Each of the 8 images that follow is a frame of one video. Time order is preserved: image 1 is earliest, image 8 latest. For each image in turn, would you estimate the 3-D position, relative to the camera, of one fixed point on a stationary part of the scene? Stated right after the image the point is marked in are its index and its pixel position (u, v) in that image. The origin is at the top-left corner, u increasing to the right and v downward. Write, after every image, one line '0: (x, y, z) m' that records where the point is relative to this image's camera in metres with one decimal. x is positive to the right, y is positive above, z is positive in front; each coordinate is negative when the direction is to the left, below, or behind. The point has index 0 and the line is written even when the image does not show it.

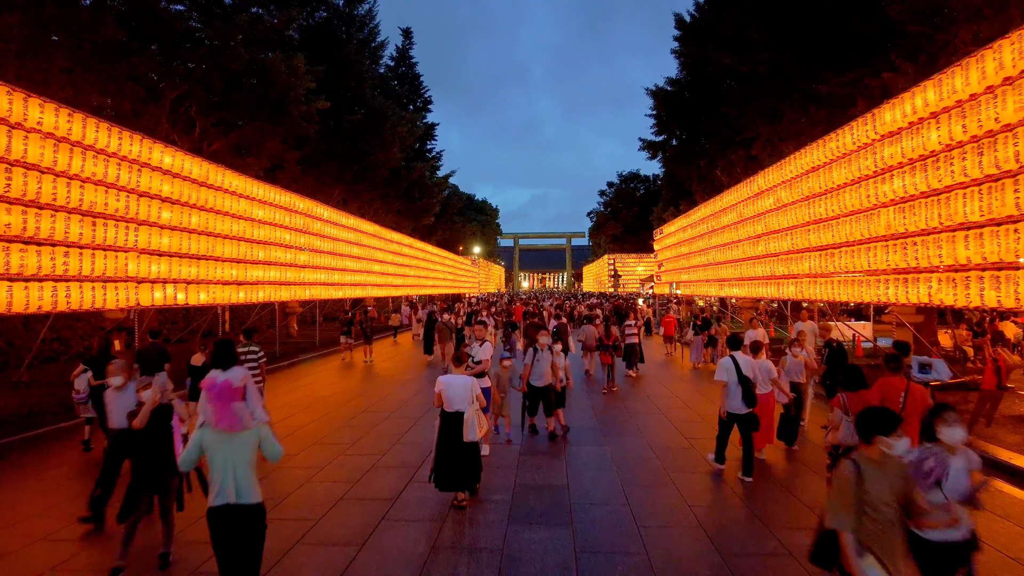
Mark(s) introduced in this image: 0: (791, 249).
0: (+5.6, +0.8, +11.4) m
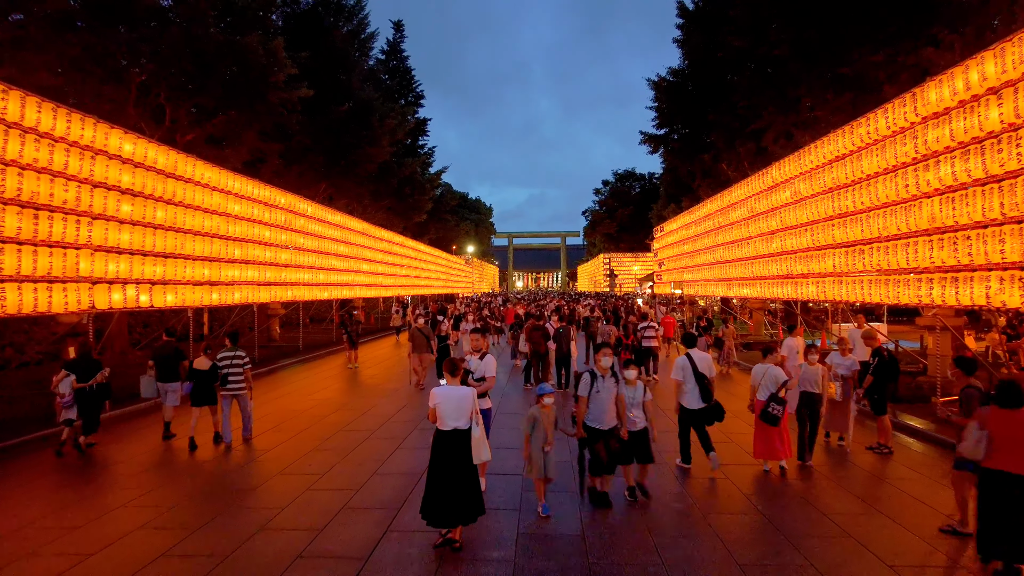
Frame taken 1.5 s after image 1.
0: (+5.5, +0.8, +10.6) m
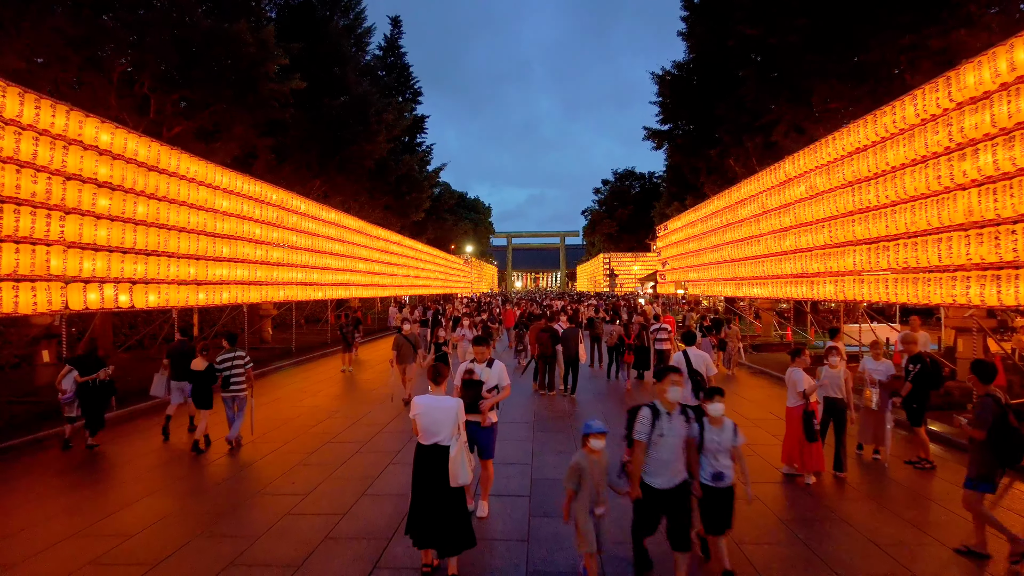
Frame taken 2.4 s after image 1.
0: (+5.6, +0.8, +10.0) m
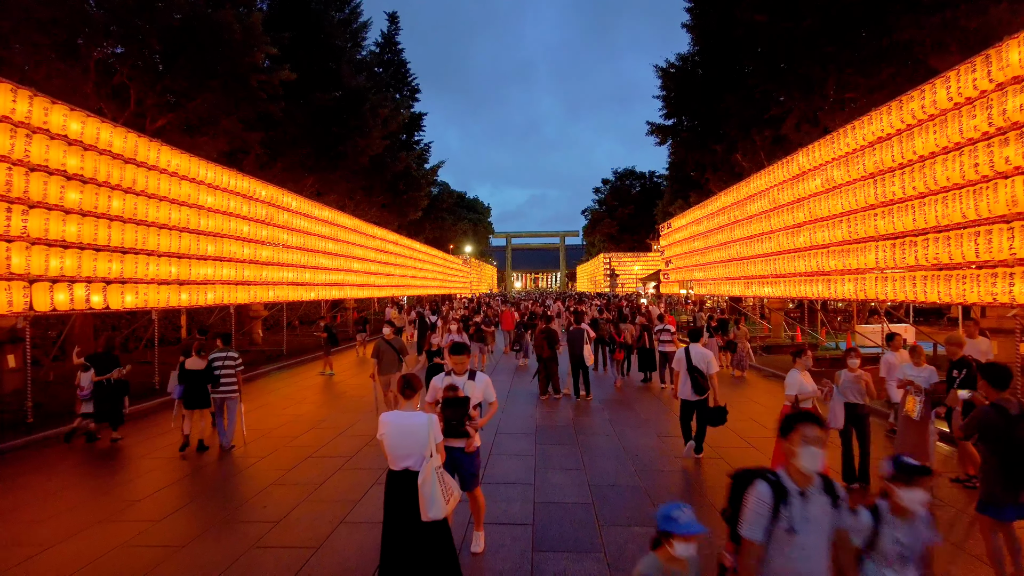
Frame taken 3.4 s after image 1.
0: (+5.6, +0.8, +9.5) m
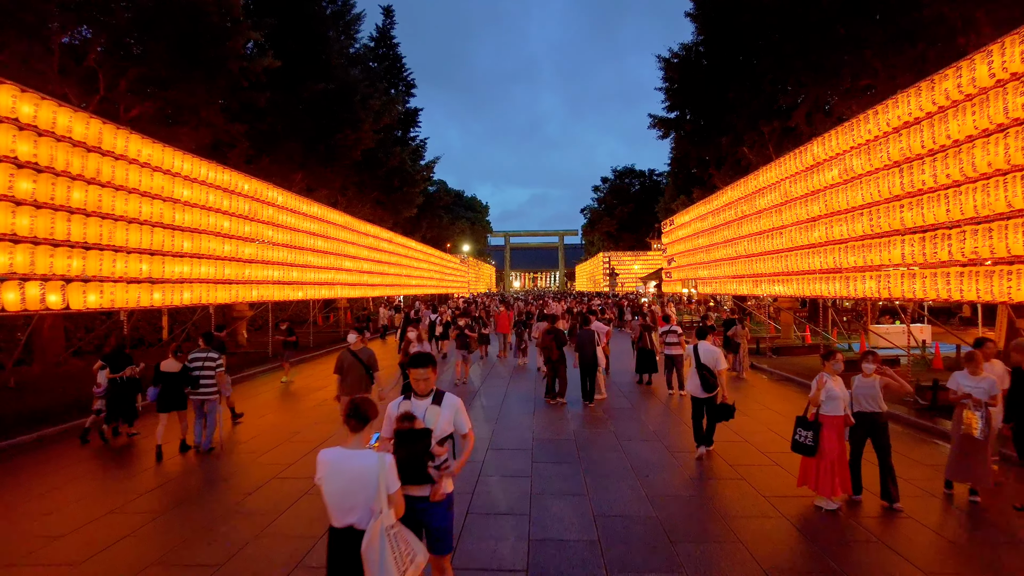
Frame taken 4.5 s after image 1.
0: (+5.5, +0.8, +8.8) m
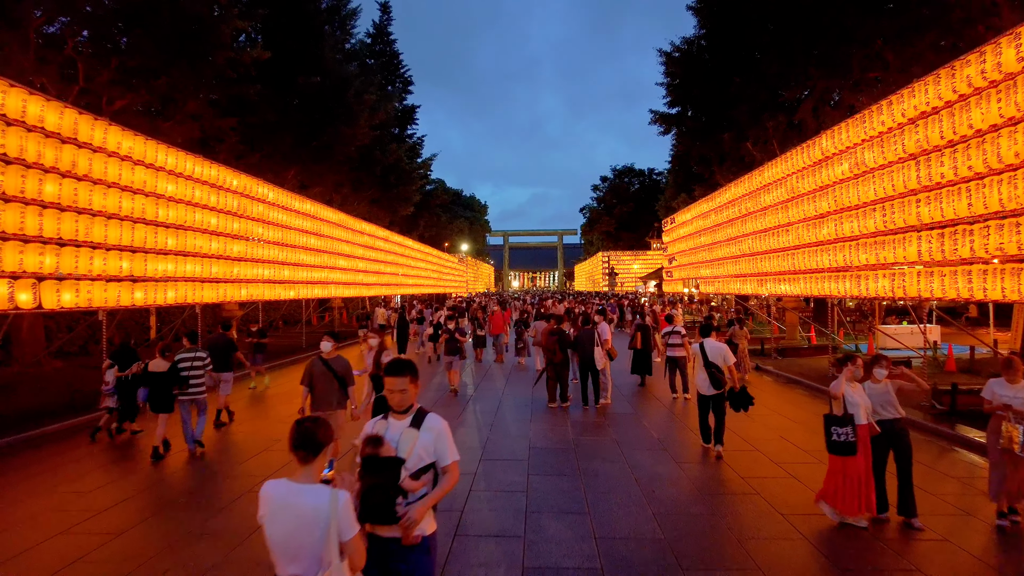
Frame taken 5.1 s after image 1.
0: (+5.4, +0.9, +8.4) m
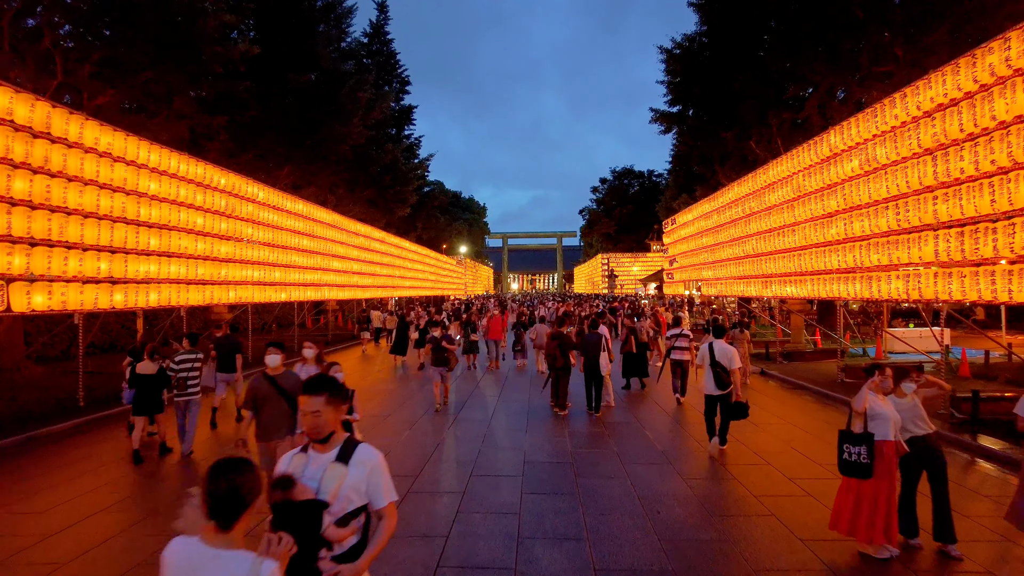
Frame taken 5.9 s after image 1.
0: (+5.4, +0.8, +8.0) m
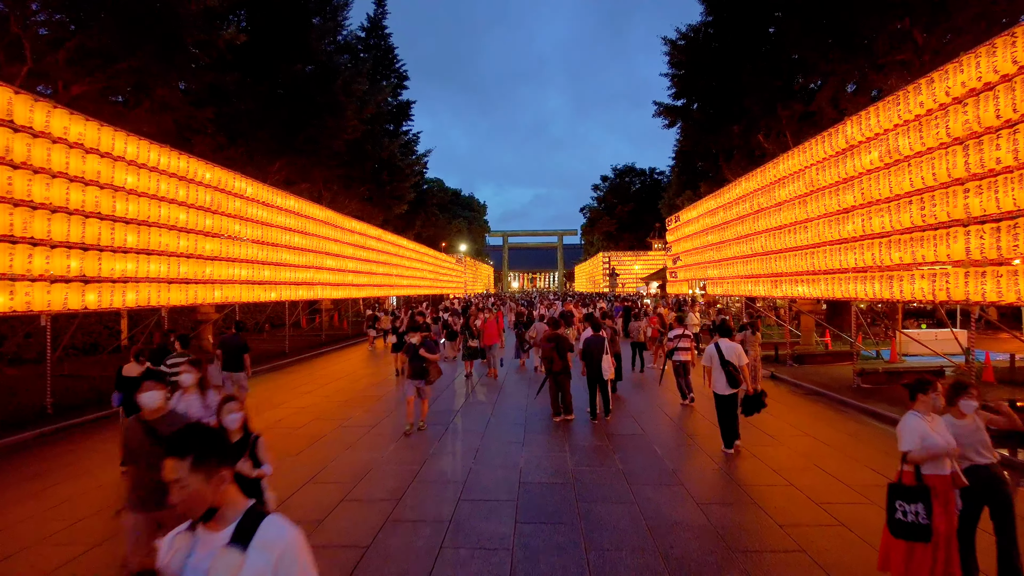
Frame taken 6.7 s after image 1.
0: (+5.3, +0.8, +7.4) m
